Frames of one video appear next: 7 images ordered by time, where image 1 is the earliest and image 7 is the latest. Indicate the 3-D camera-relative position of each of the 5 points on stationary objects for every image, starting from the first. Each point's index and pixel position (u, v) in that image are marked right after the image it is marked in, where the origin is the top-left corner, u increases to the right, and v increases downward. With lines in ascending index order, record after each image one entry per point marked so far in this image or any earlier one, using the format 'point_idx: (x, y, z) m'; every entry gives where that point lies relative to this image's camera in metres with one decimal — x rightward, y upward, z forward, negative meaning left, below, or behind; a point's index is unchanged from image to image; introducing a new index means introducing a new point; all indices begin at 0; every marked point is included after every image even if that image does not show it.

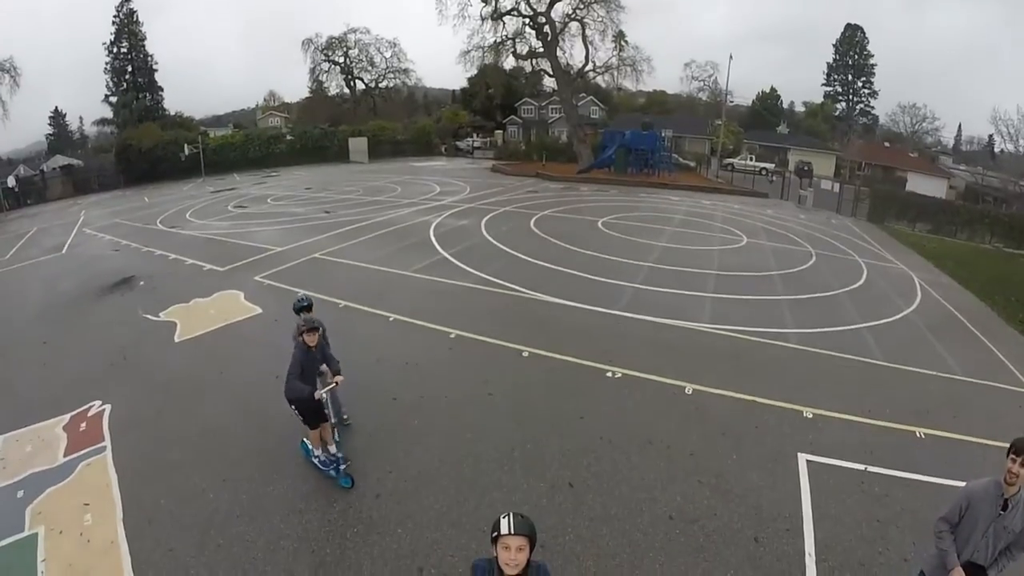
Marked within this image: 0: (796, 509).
0: (+1.6, -1.4, +6.5) m
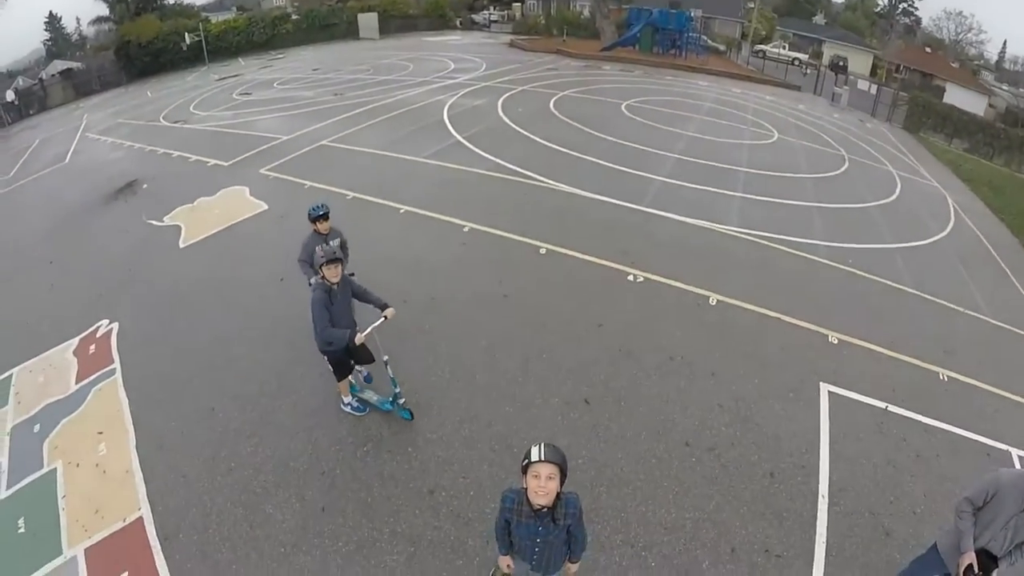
0: (+1.7, -1.0, +6.3) m
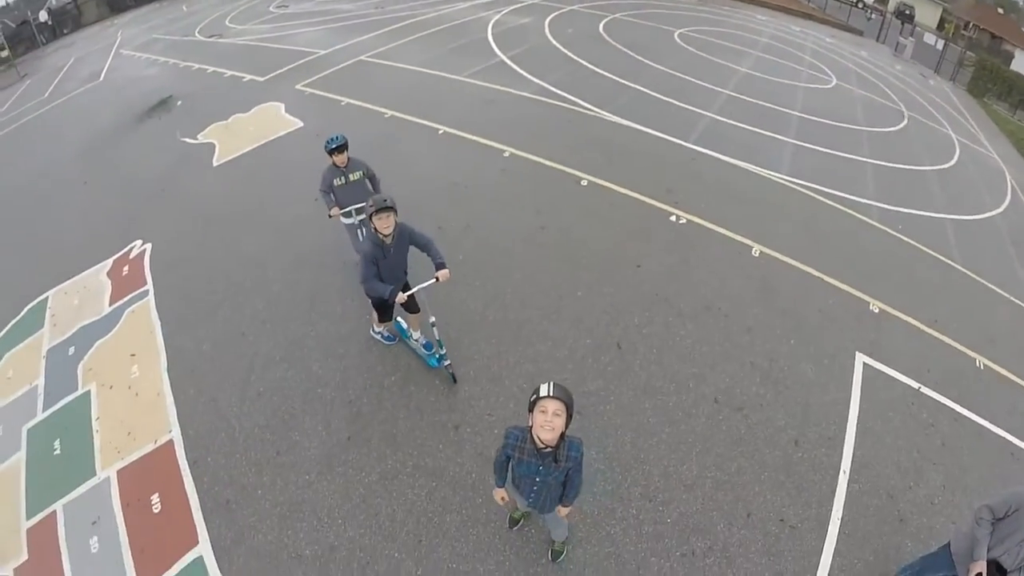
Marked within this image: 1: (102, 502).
0: (+1.8, -0.7, +6.2) m
1: (-2.3, -1.2, +6.2) m
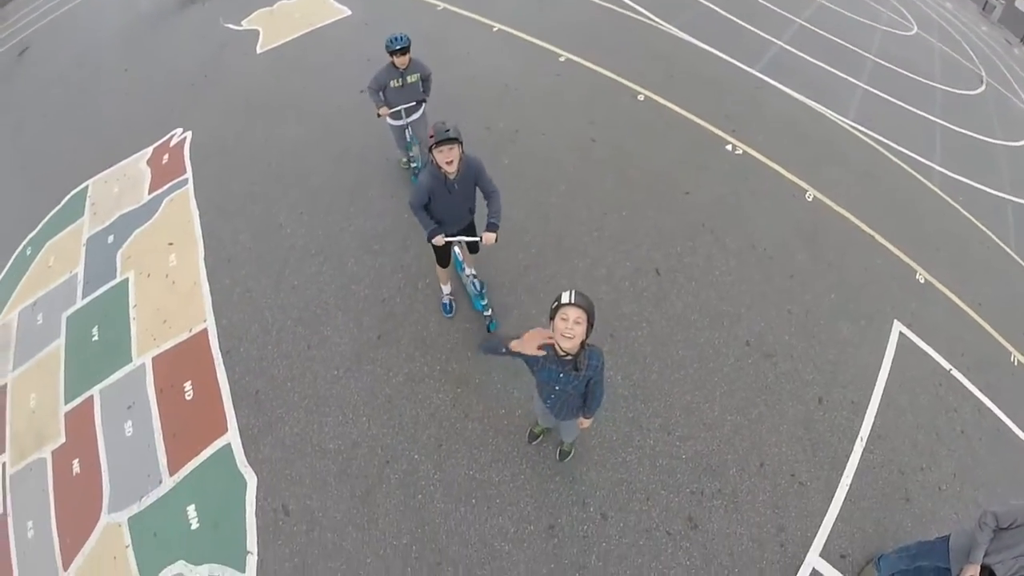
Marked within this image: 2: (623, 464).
0: (+1.9, -0.5, +6.2) m
1: (-2.2, -0.6, +6.4) m
2: (+0.6, -0.8, +5.9) m
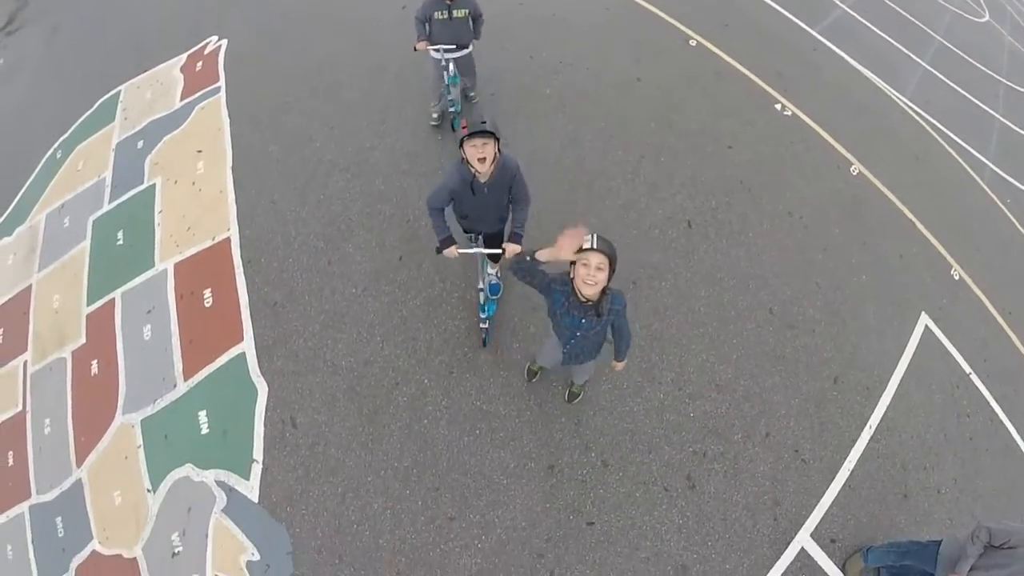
0: (+2.0, -0.4, +6.1) m
1: (-2.0, 0.0, +6.5) m
2: (+0.6, -0.6, +5.9) m
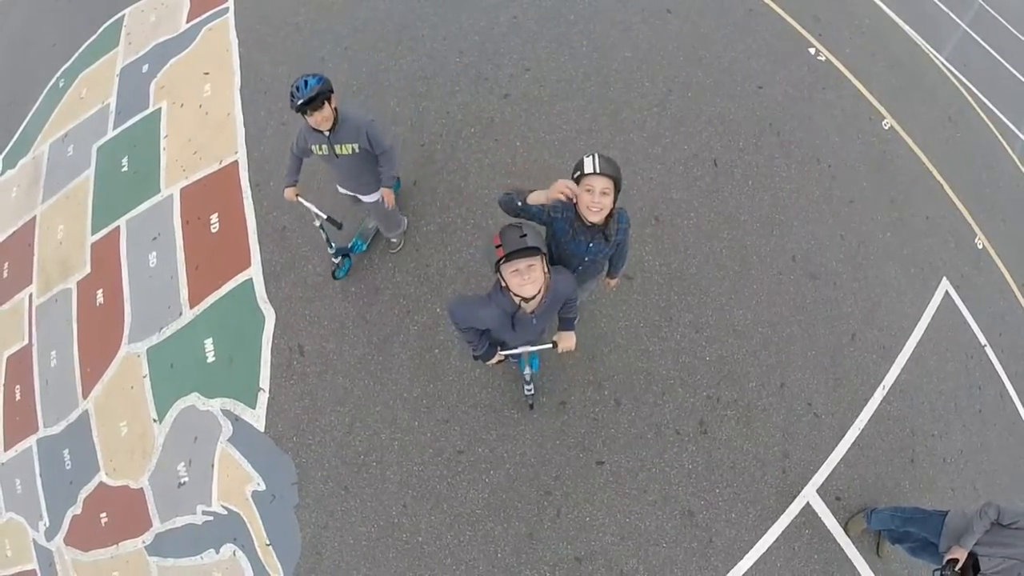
0: (+2.1, -0.2, +6.0) m
1: (-2.0, +0.4, +6.3) m
2: (+0.7, -0.4, +5.8) m
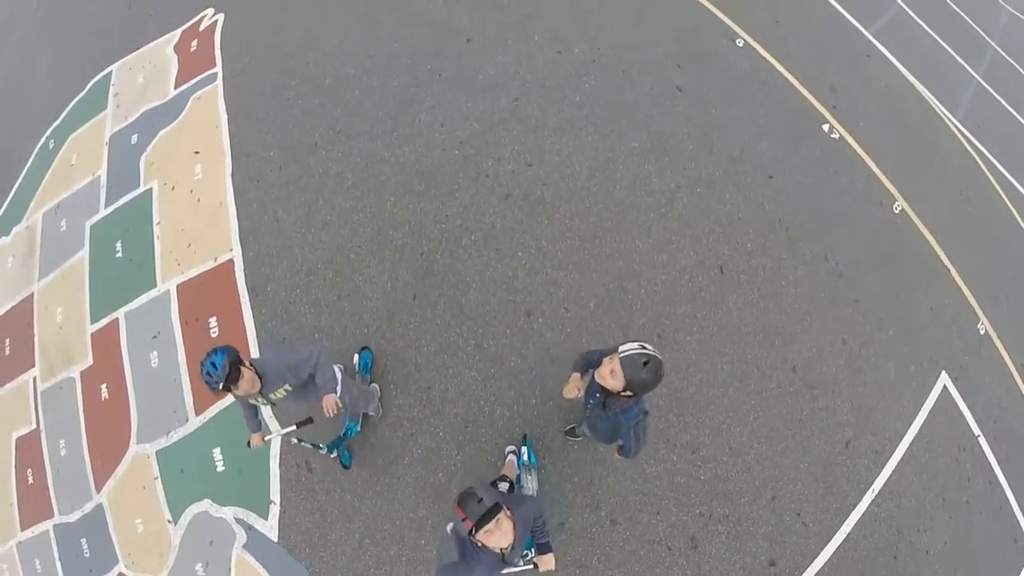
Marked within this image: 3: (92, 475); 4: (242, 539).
0: (+2.1, -0.8, +6.1) m
1: (-2.0, -0.1, +6.2) m
2: (+0.7, -1.0, +6.0) m
3: (-2.3, -1.0, +6.2) m
4: (-1.4, -1.4, +5.9) m
